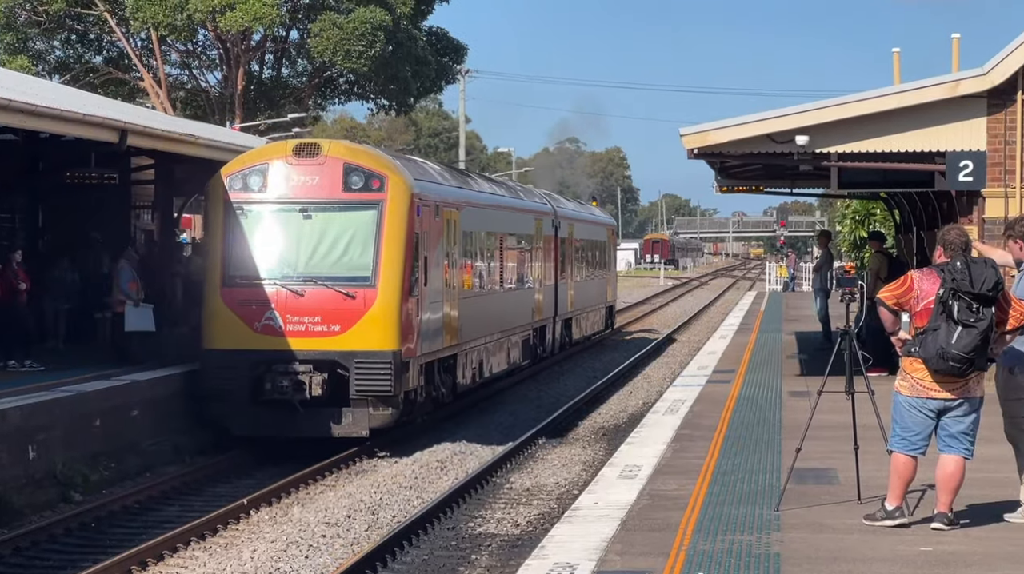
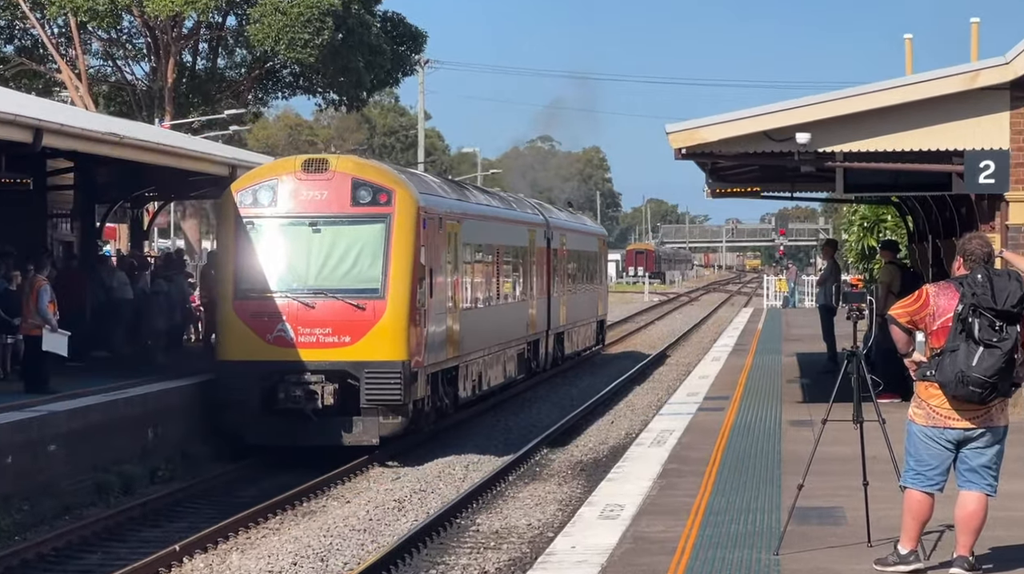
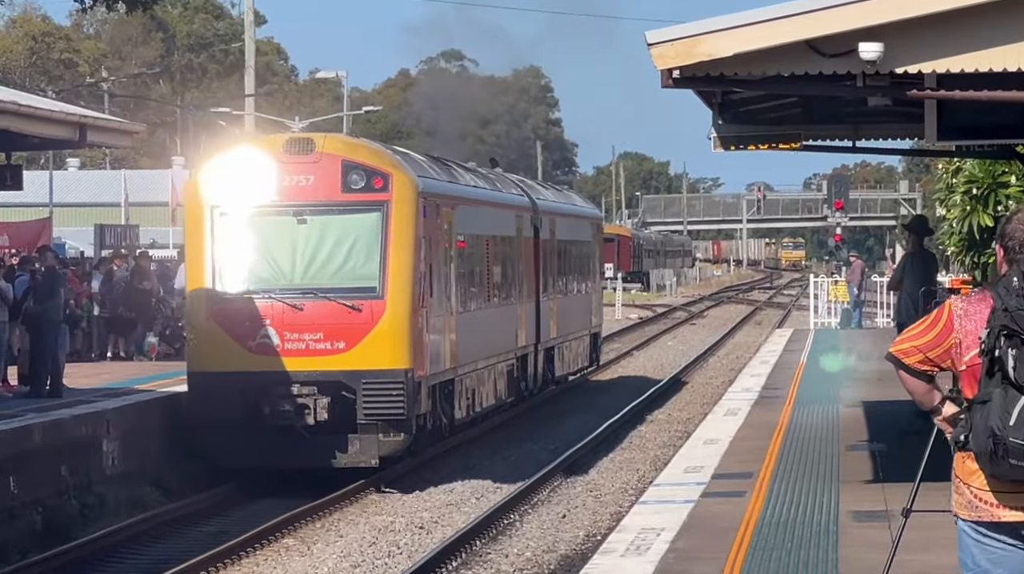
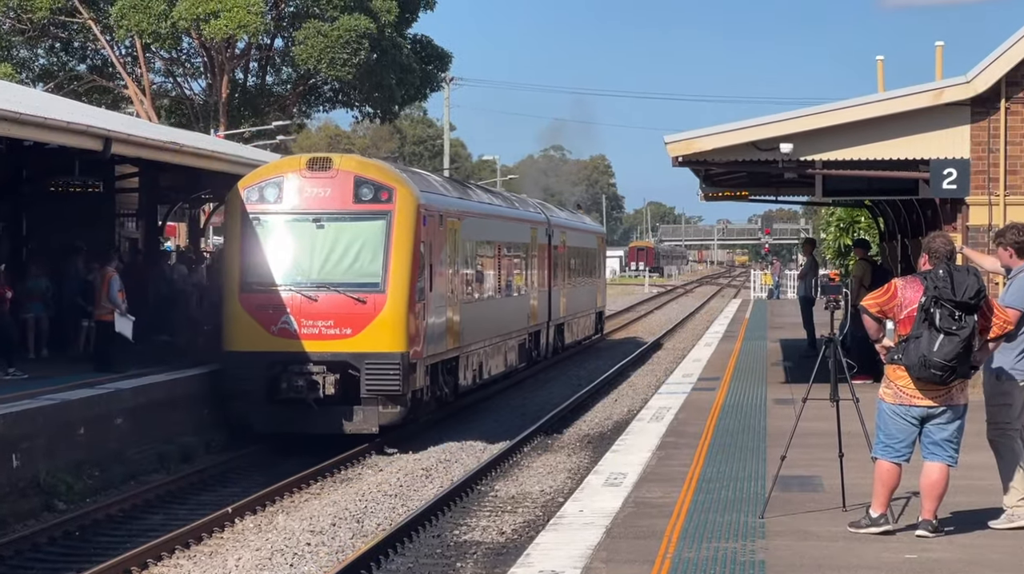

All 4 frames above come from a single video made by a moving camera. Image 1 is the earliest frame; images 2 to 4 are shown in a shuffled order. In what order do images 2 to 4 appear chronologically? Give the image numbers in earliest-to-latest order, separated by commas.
4, 2, 3
